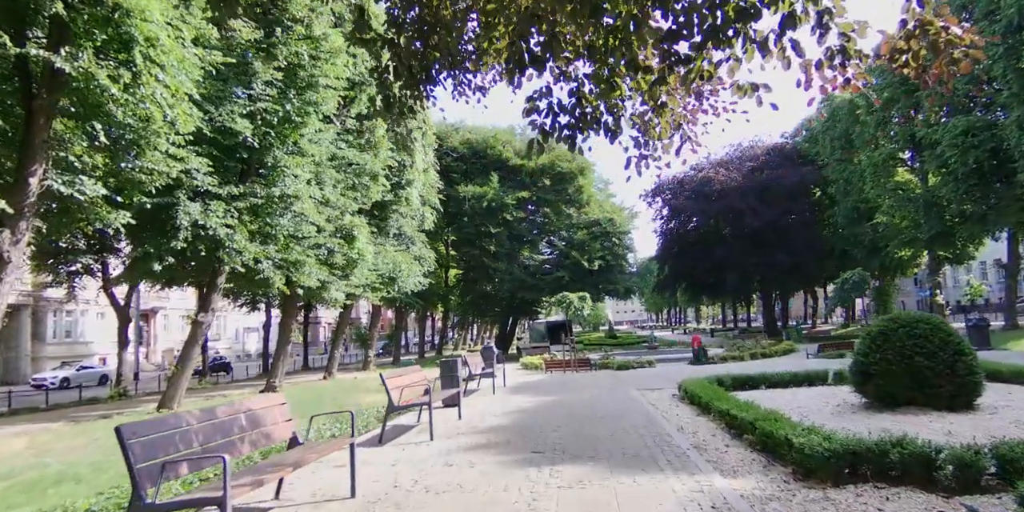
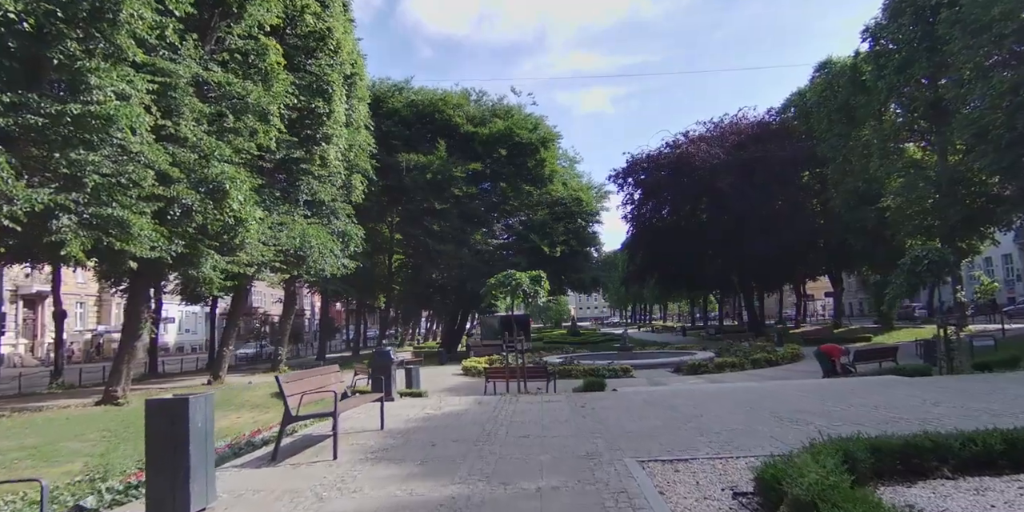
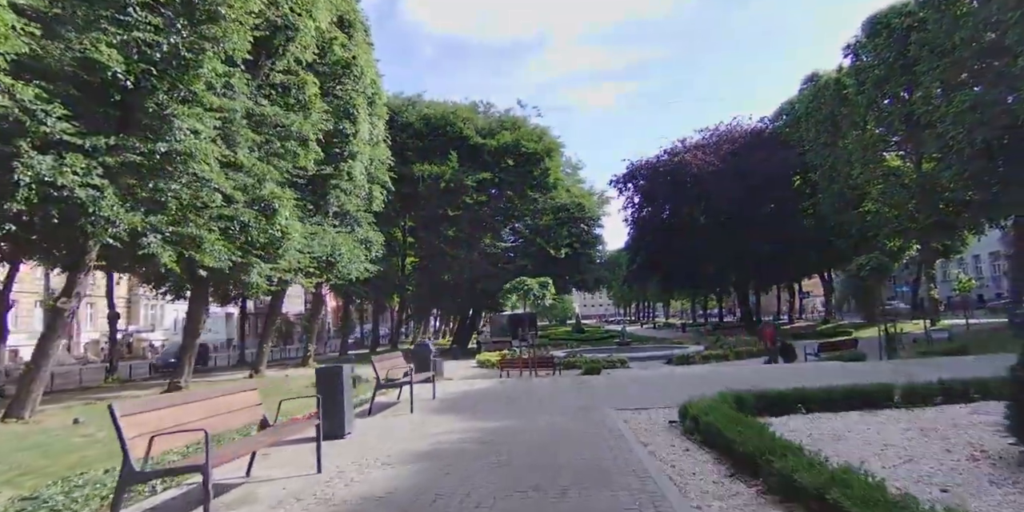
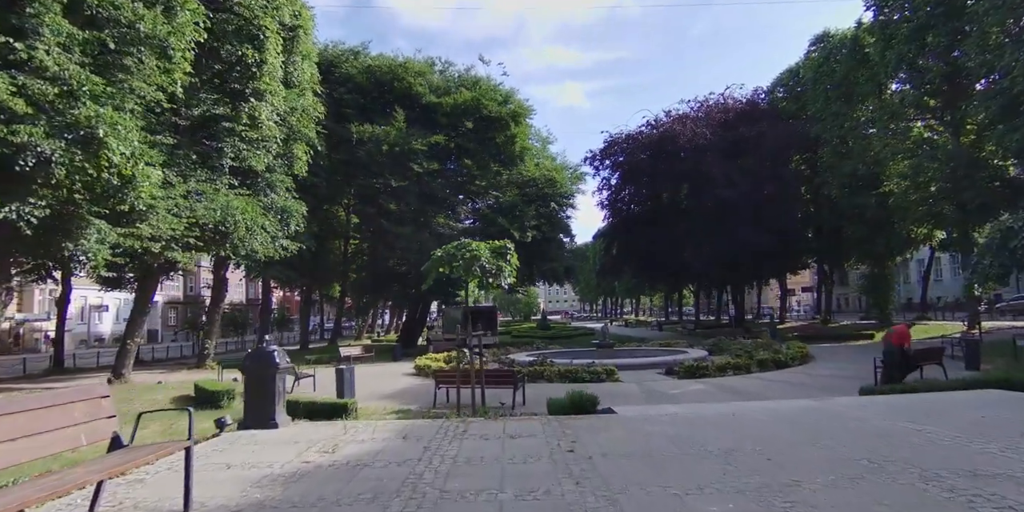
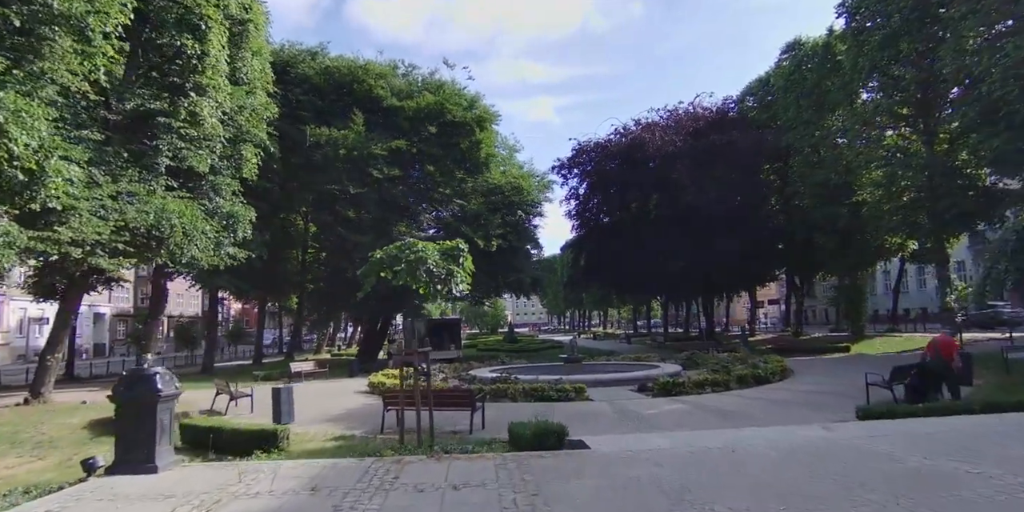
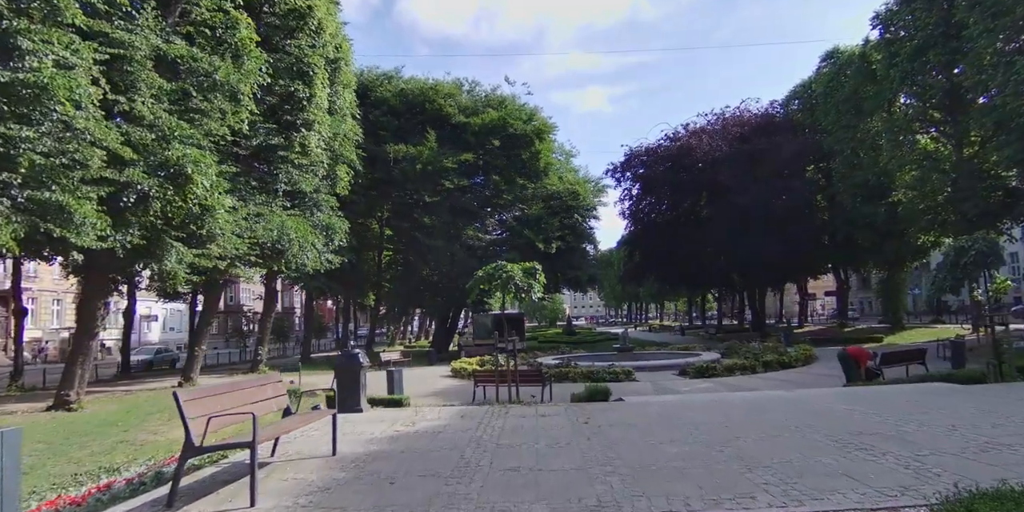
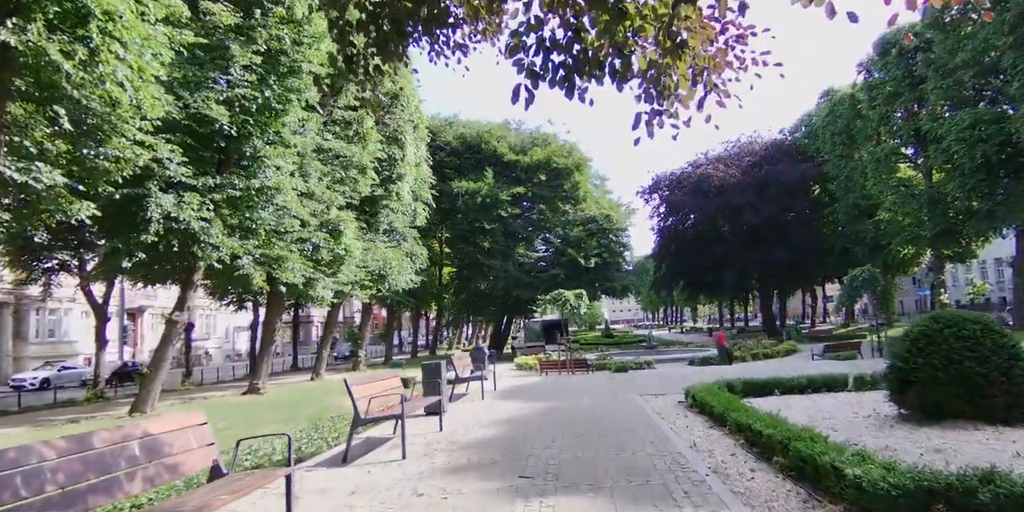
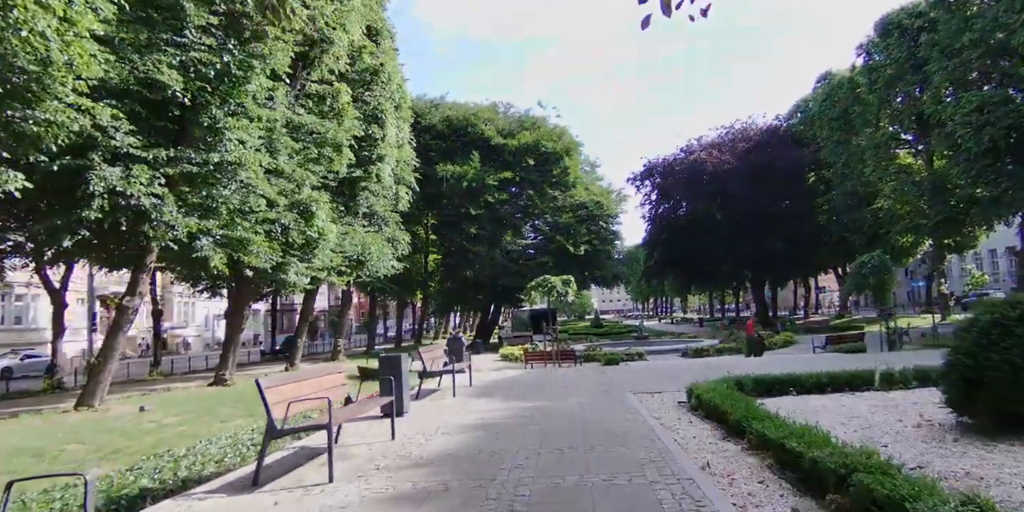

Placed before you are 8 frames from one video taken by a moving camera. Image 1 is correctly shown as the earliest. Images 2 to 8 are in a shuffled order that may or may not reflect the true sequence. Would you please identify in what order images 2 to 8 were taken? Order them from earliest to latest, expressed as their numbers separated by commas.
7, 8, 3, 2, 6, 4, 5
